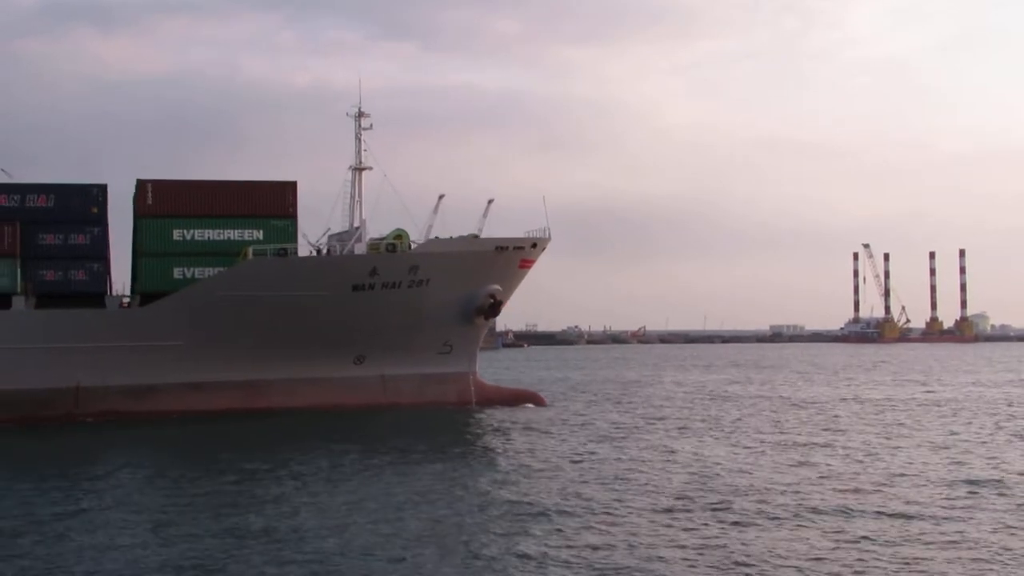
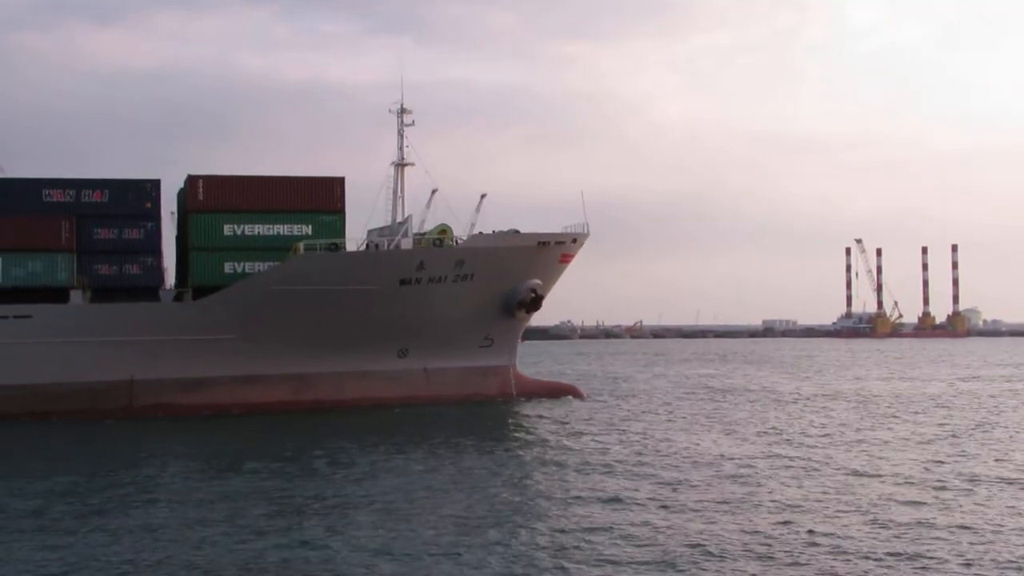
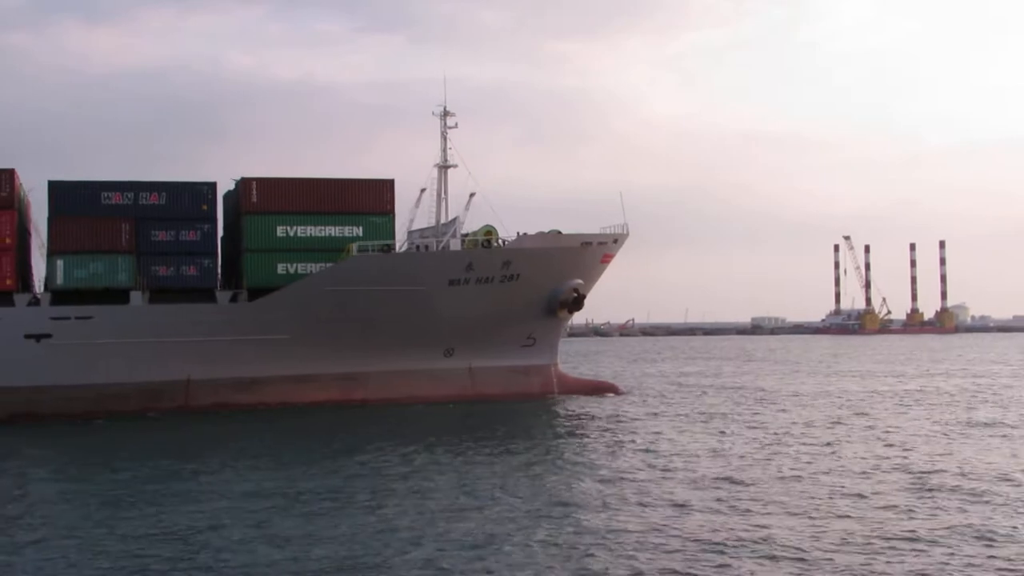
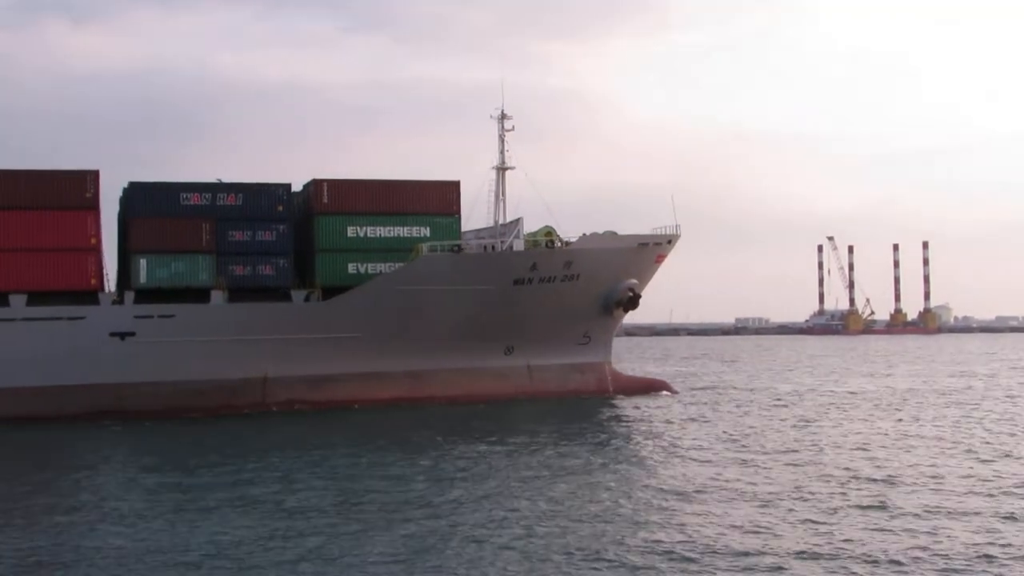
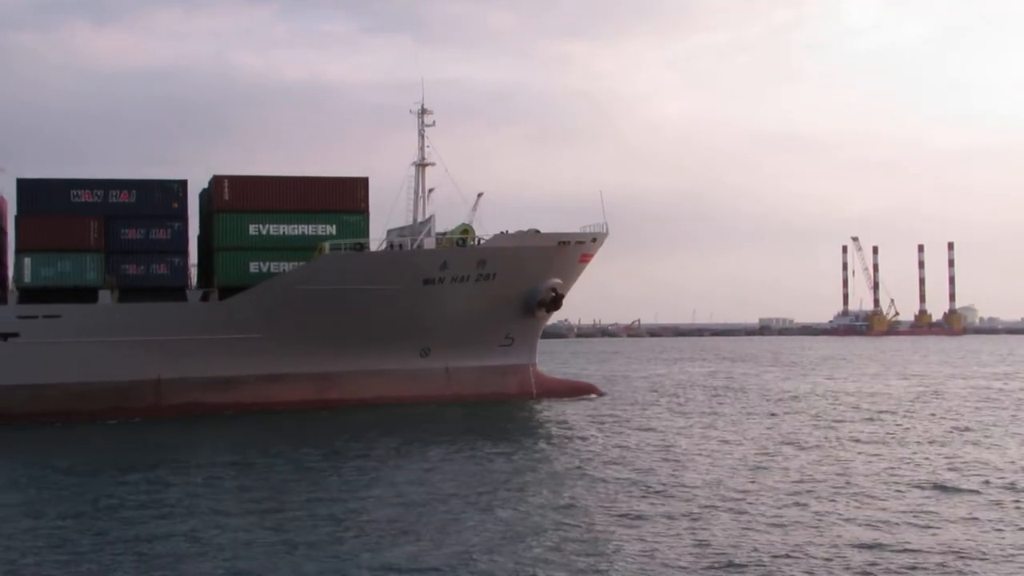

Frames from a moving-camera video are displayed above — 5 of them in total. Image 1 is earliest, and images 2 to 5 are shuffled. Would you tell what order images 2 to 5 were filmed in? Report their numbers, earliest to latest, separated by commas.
2, 5, 3, 4
